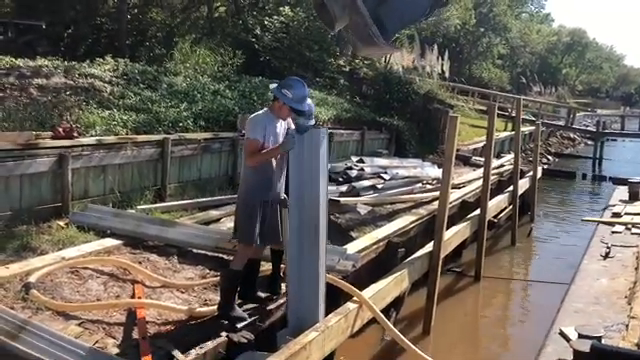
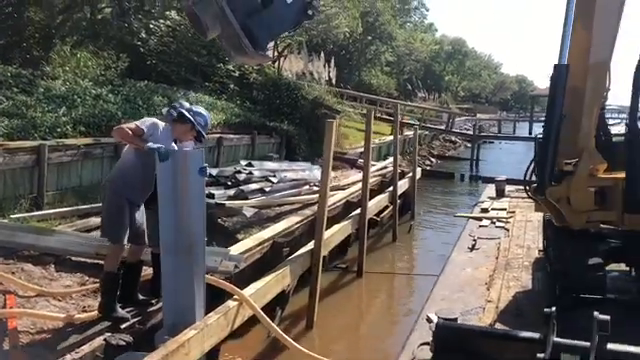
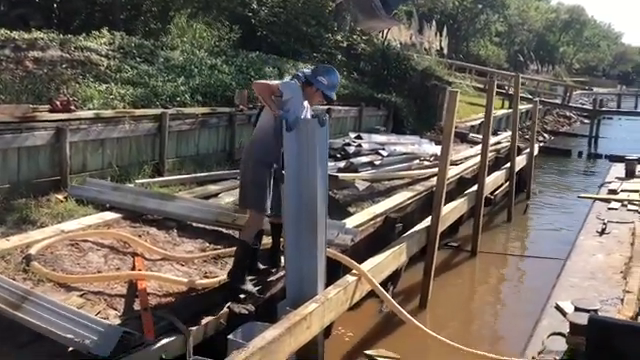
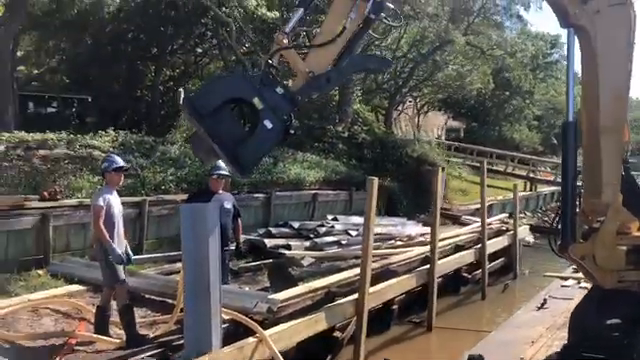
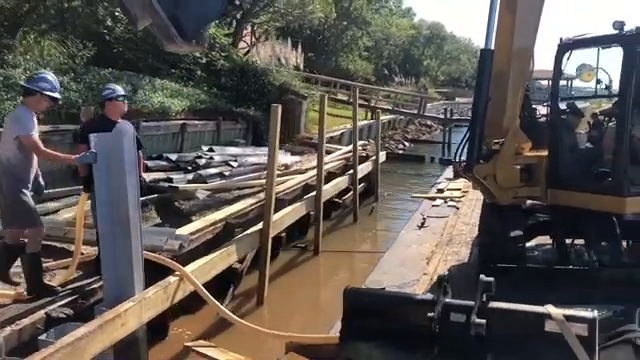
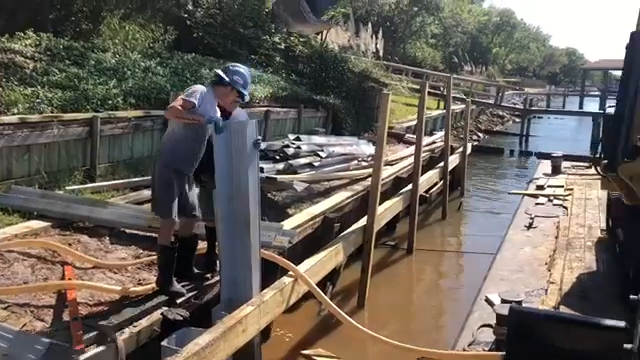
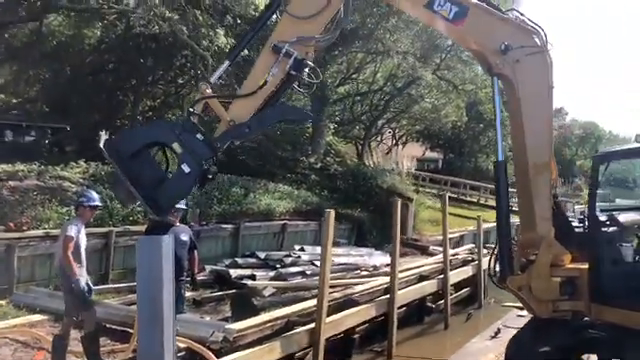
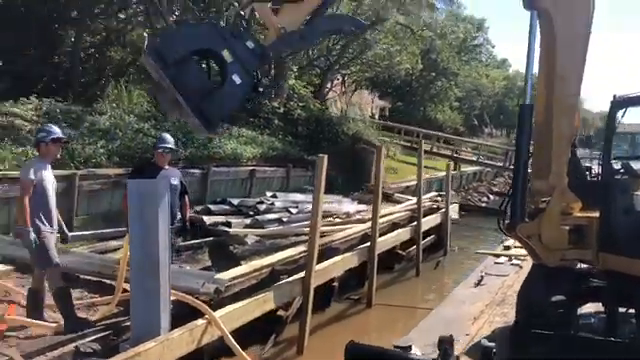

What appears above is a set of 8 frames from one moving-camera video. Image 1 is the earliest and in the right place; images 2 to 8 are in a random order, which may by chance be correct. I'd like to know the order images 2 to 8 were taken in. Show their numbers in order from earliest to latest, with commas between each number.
3, 6, 2, 5, 8, 4, 7
